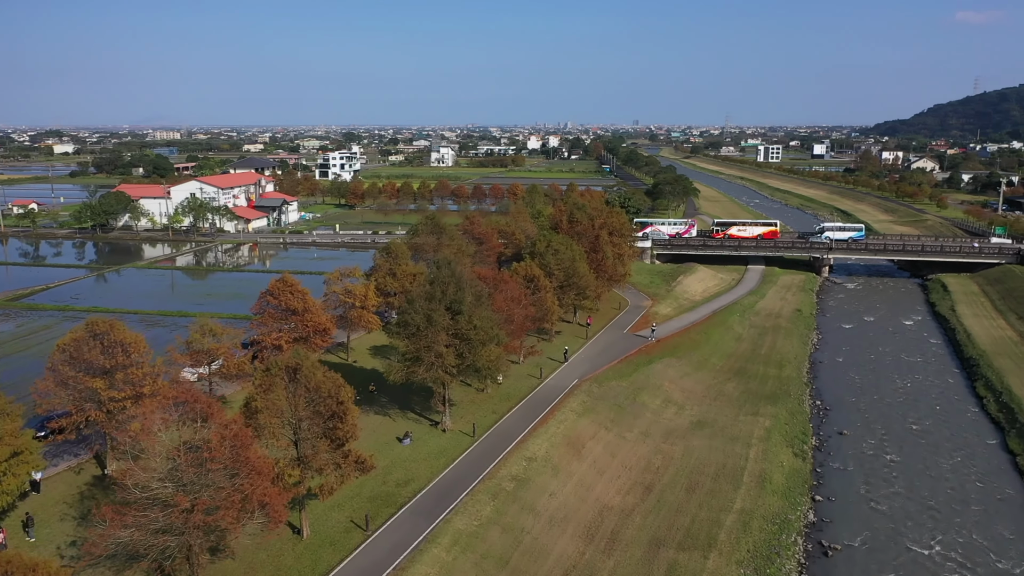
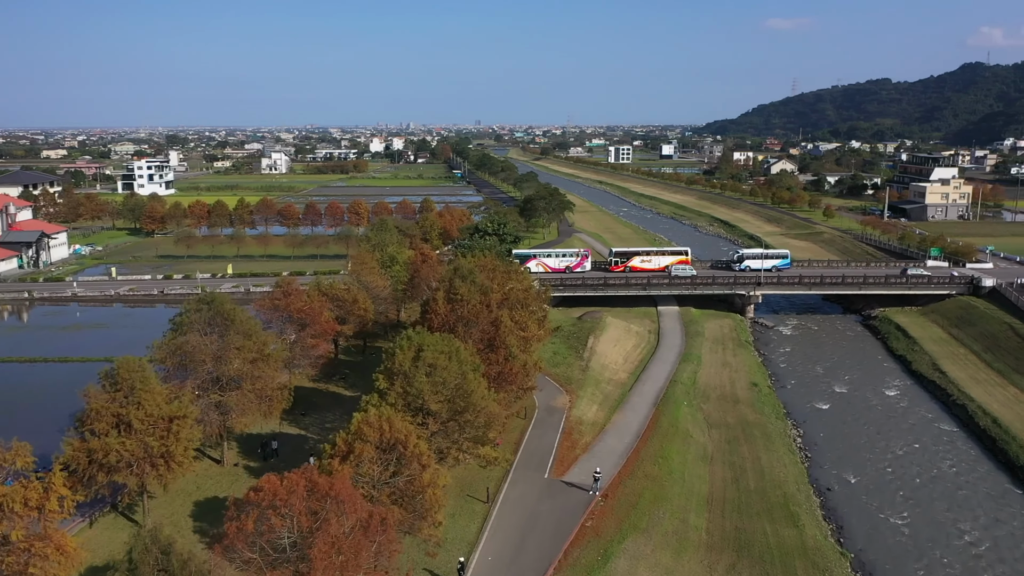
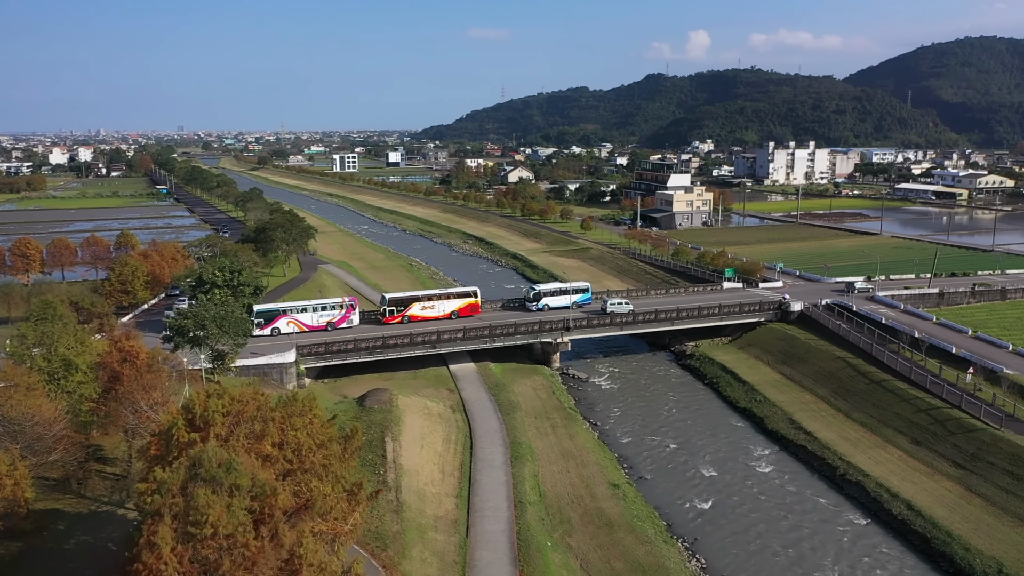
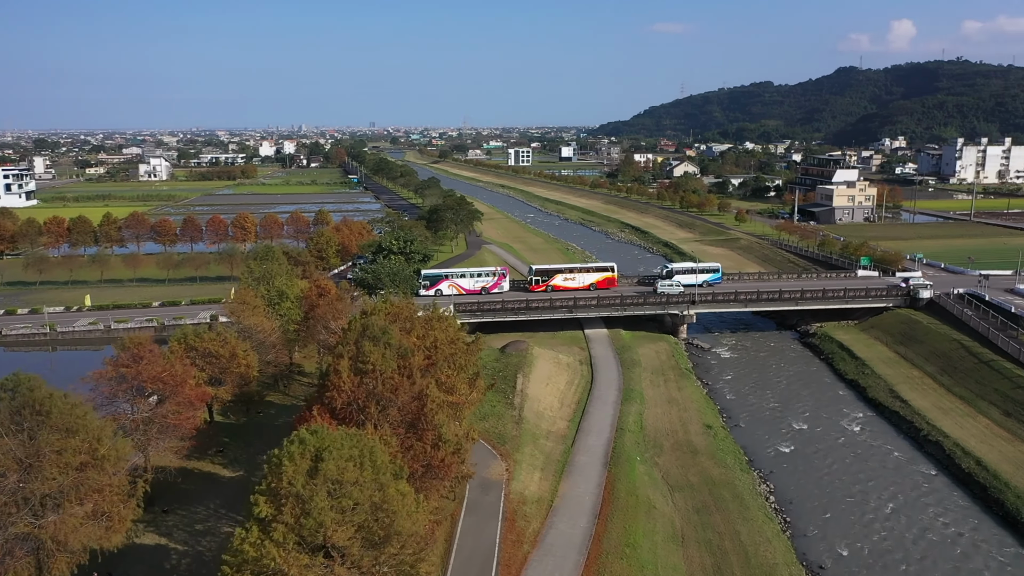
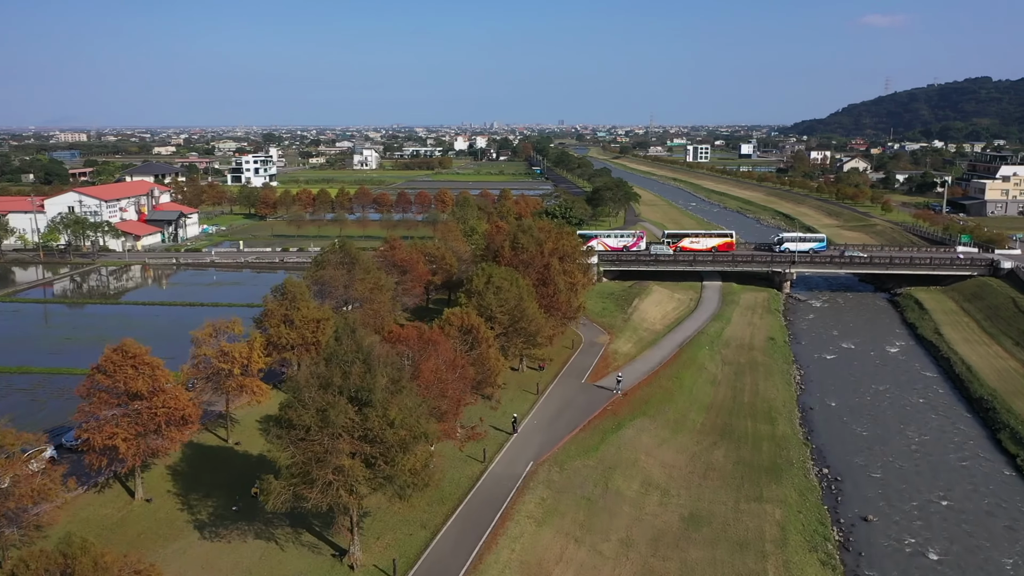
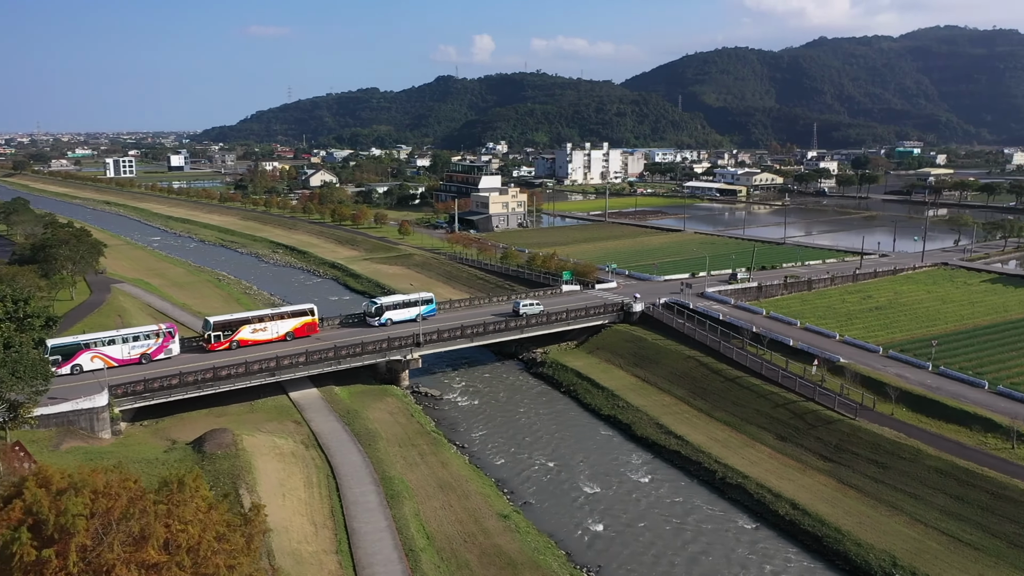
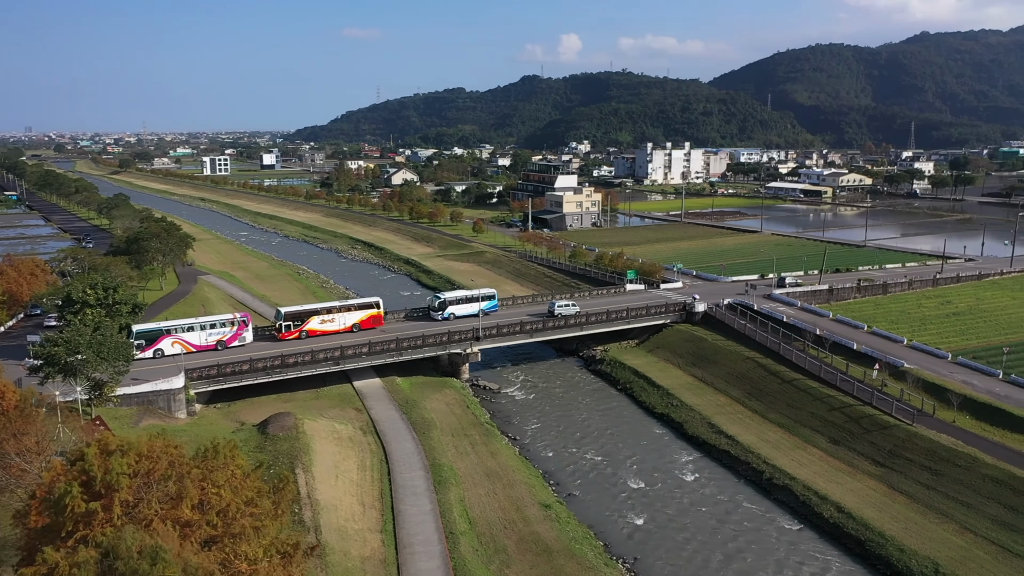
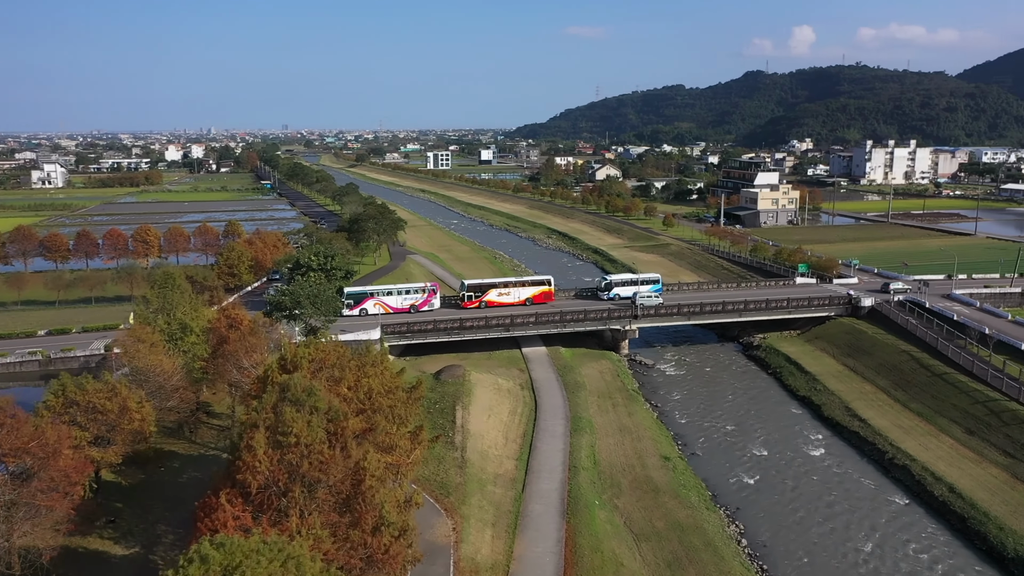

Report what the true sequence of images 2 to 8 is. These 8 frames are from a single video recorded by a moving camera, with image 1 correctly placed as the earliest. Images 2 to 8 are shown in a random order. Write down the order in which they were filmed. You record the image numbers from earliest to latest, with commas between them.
5, 2, 4, 8, 3, 7, 6
